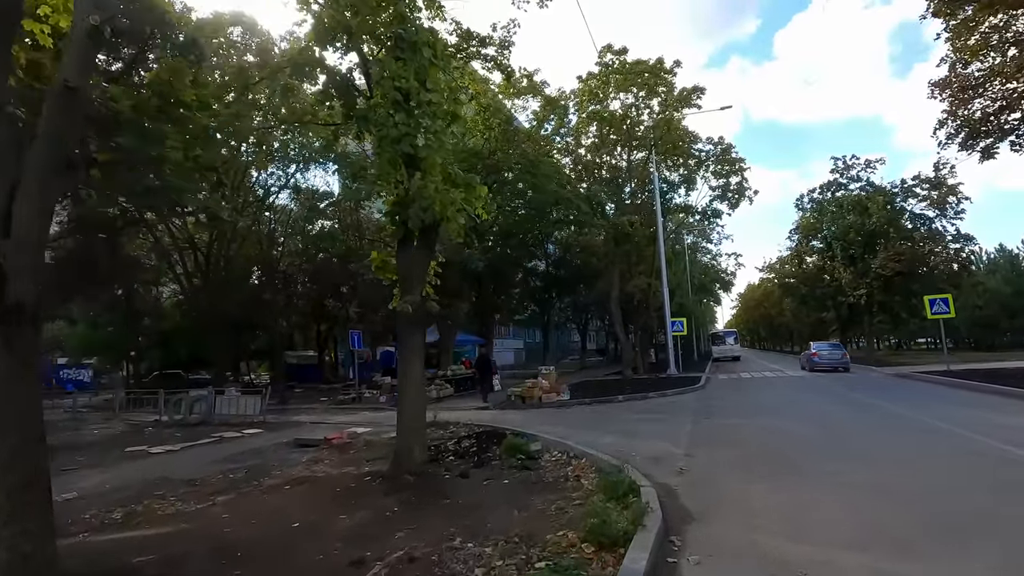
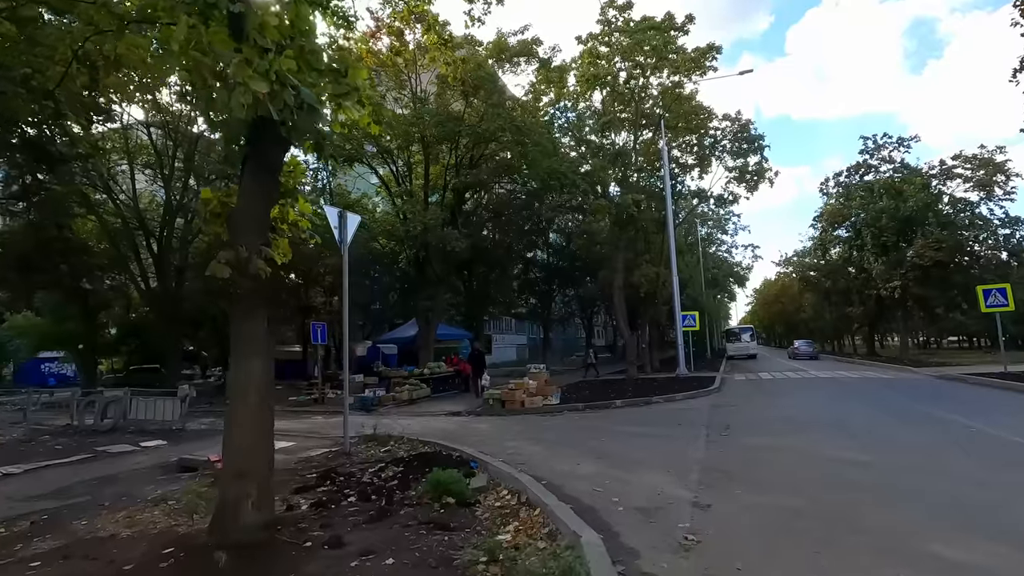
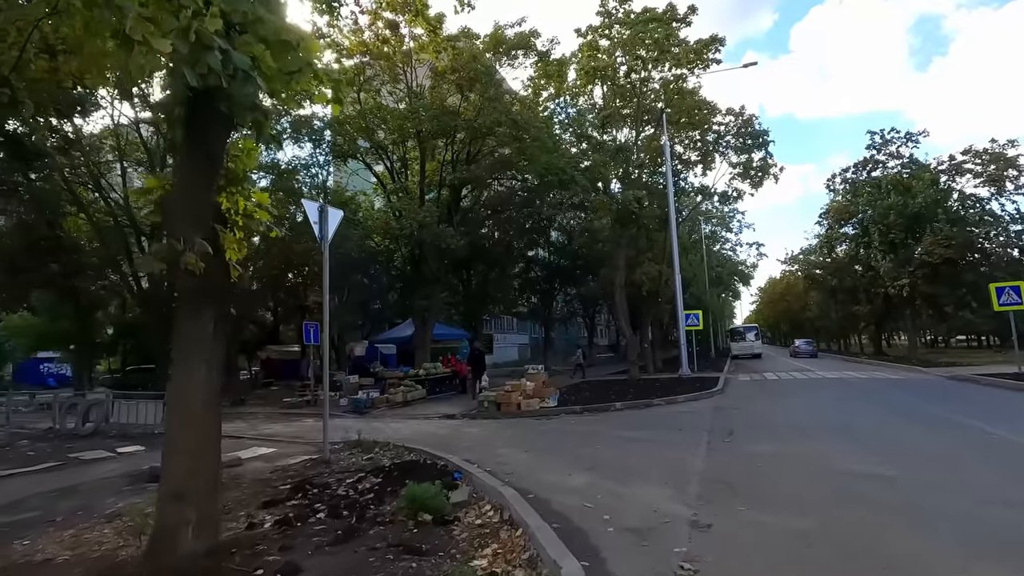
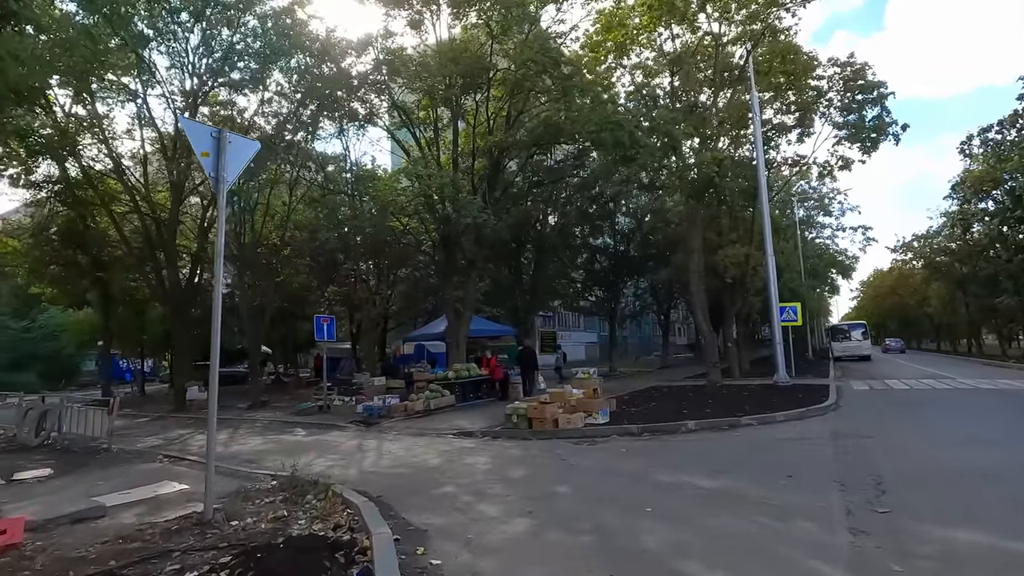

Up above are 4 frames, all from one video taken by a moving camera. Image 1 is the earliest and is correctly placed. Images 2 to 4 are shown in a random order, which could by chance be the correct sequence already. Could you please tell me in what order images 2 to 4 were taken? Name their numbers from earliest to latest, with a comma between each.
2, 3, 4
